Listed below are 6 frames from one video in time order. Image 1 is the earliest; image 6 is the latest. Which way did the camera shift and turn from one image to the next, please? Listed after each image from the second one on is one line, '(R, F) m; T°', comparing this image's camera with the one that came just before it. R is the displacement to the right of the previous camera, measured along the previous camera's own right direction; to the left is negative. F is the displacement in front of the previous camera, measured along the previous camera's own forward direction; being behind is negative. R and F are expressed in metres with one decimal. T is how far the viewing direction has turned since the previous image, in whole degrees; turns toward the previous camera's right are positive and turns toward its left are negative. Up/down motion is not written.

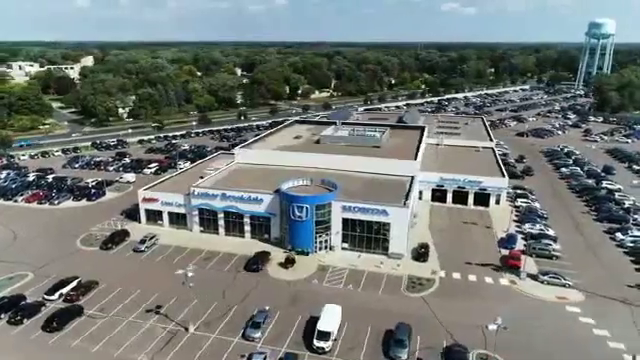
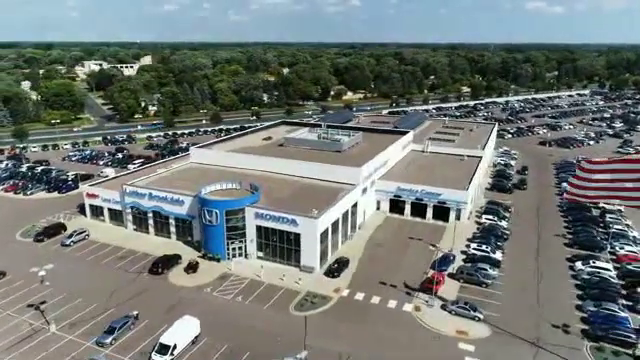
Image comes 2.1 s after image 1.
(+13.6, +3.3) m; -8°
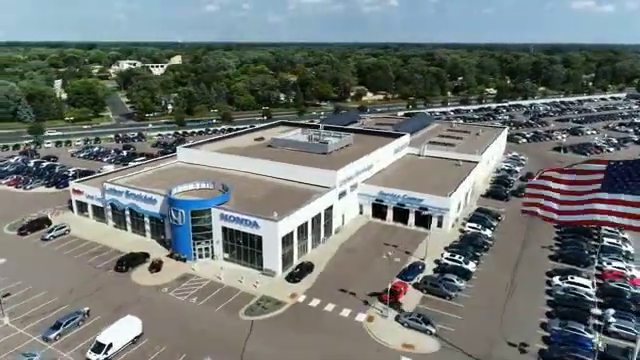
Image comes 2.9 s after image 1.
(+6.0, +1.0) m; -4°
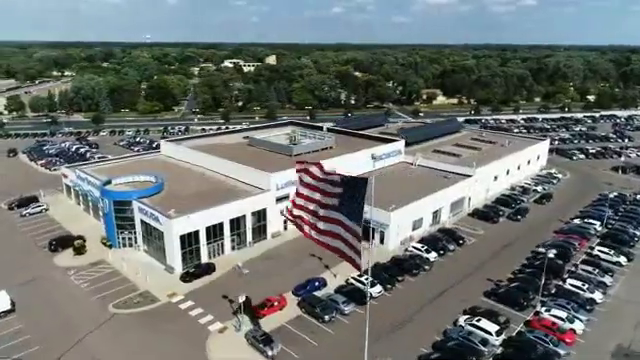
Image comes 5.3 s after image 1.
(+16.9, +4.1) m; -14°
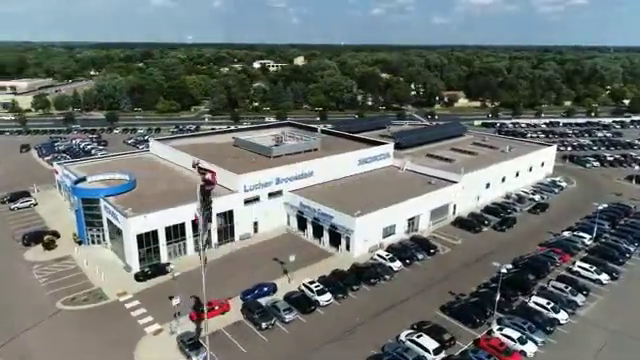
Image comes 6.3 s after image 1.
(+6.6, +1.2) m; -5°
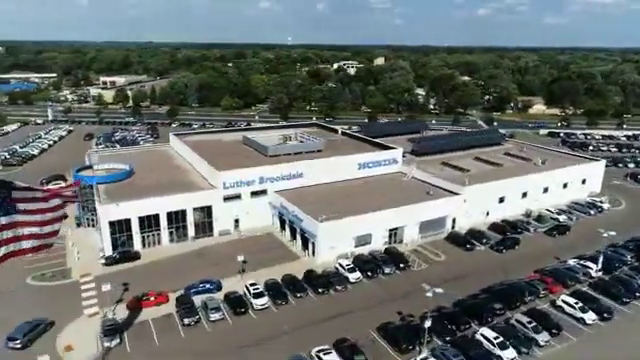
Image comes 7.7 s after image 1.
(+10.8, +2.2) m; -12°
